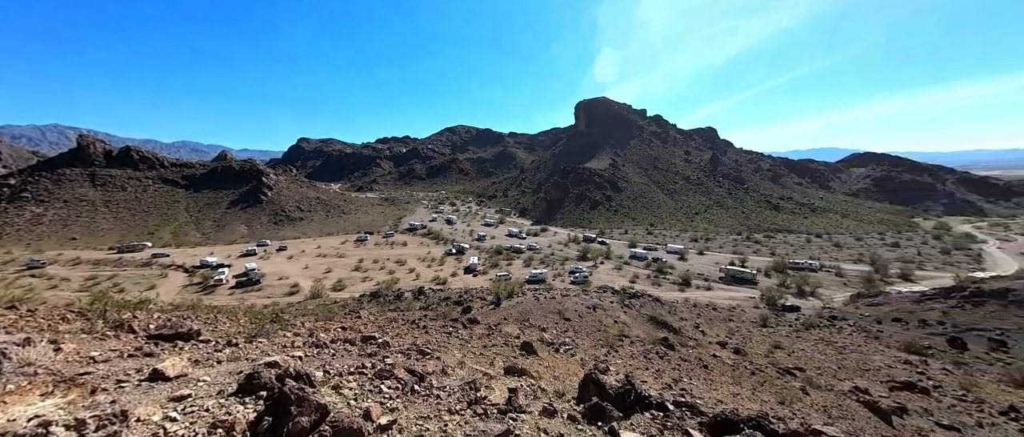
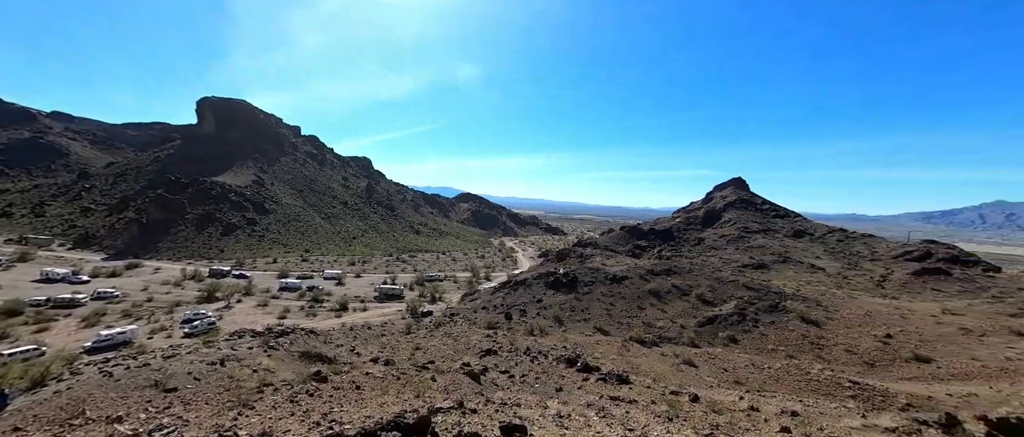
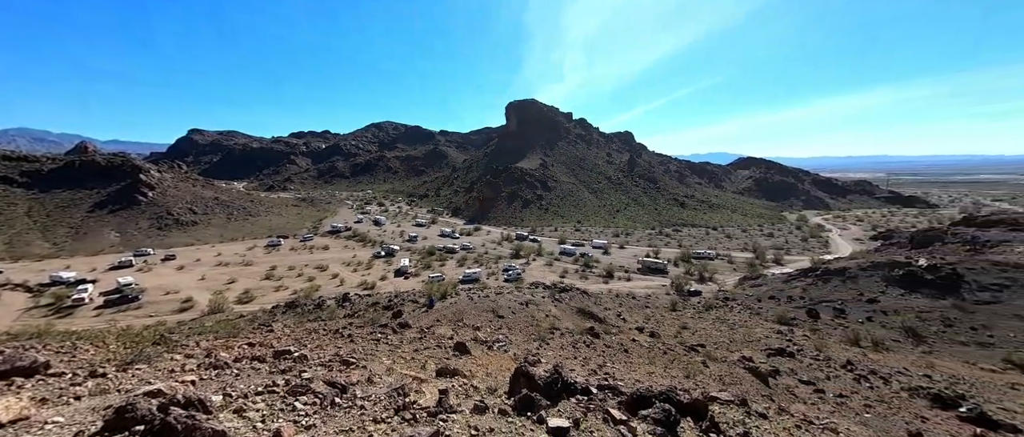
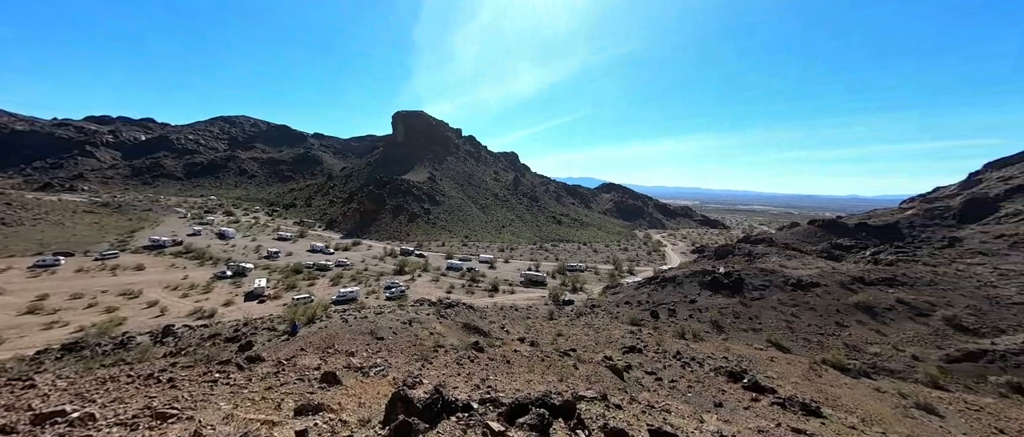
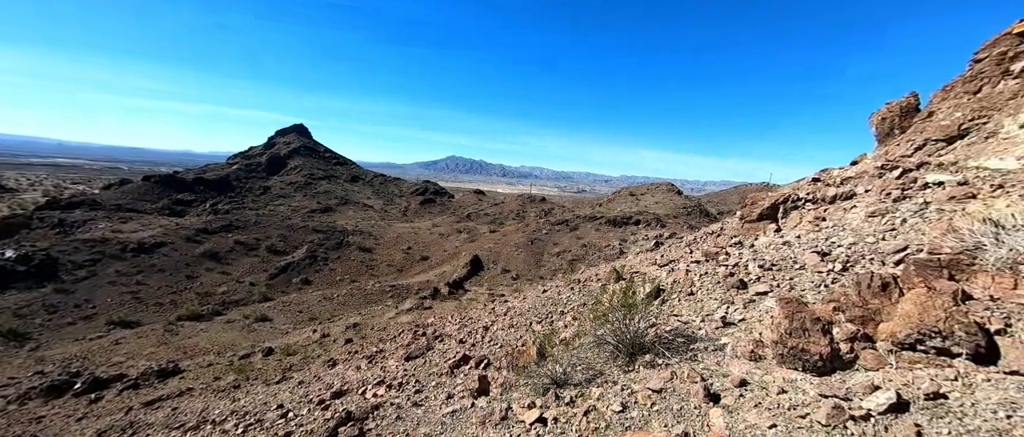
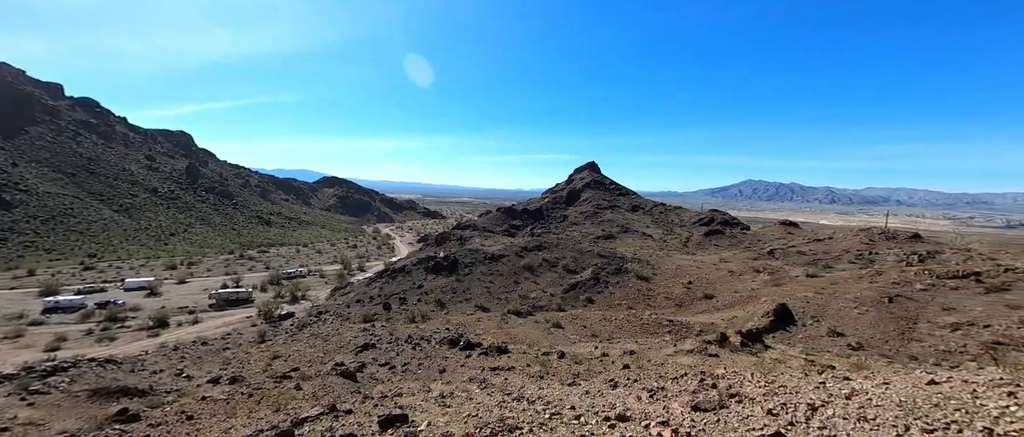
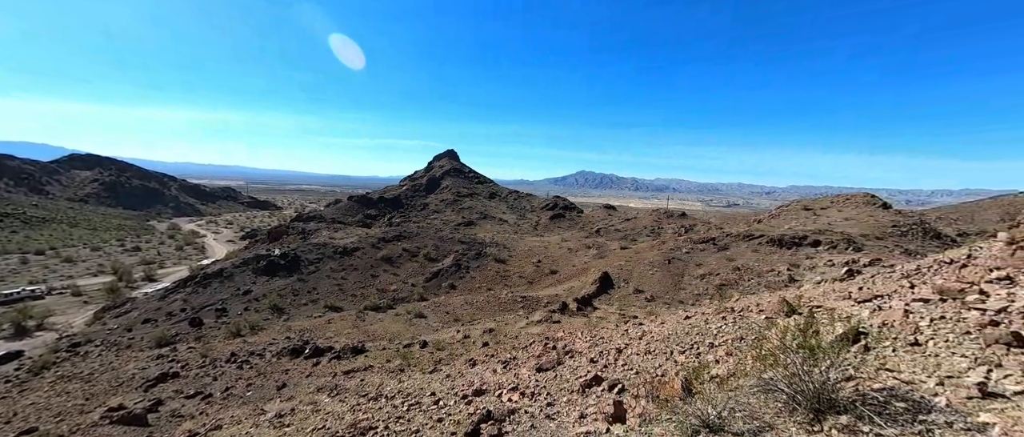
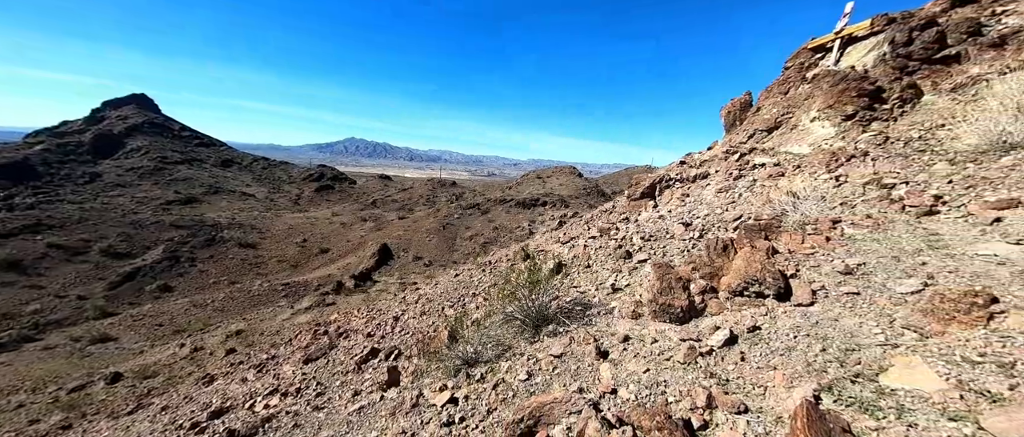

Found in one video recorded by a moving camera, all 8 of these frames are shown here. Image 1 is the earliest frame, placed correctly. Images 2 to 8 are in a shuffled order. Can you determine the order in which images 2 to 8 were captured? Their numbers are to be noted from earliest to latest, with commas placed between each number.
3, 4, 2, 6, 7, 5, 8
